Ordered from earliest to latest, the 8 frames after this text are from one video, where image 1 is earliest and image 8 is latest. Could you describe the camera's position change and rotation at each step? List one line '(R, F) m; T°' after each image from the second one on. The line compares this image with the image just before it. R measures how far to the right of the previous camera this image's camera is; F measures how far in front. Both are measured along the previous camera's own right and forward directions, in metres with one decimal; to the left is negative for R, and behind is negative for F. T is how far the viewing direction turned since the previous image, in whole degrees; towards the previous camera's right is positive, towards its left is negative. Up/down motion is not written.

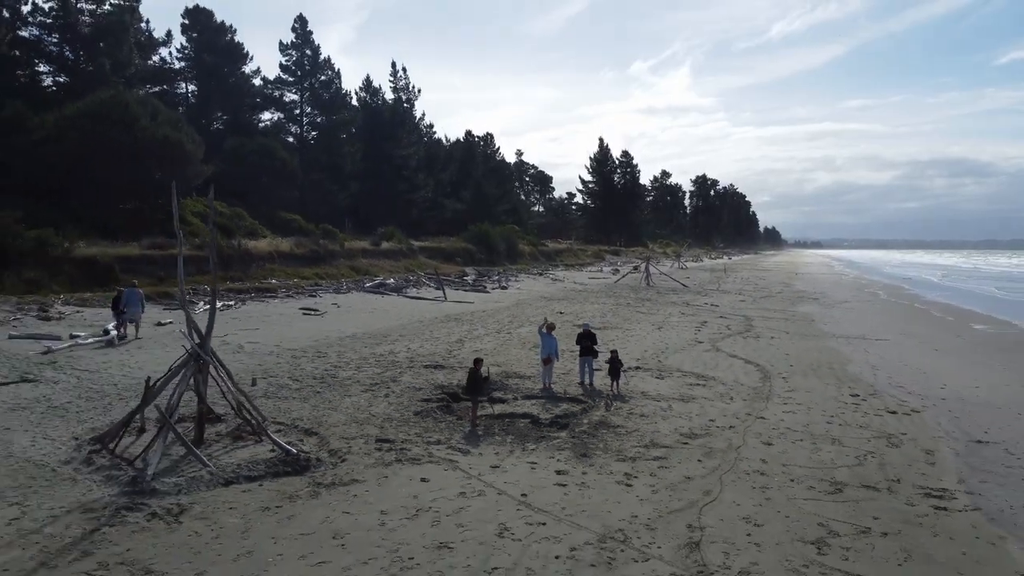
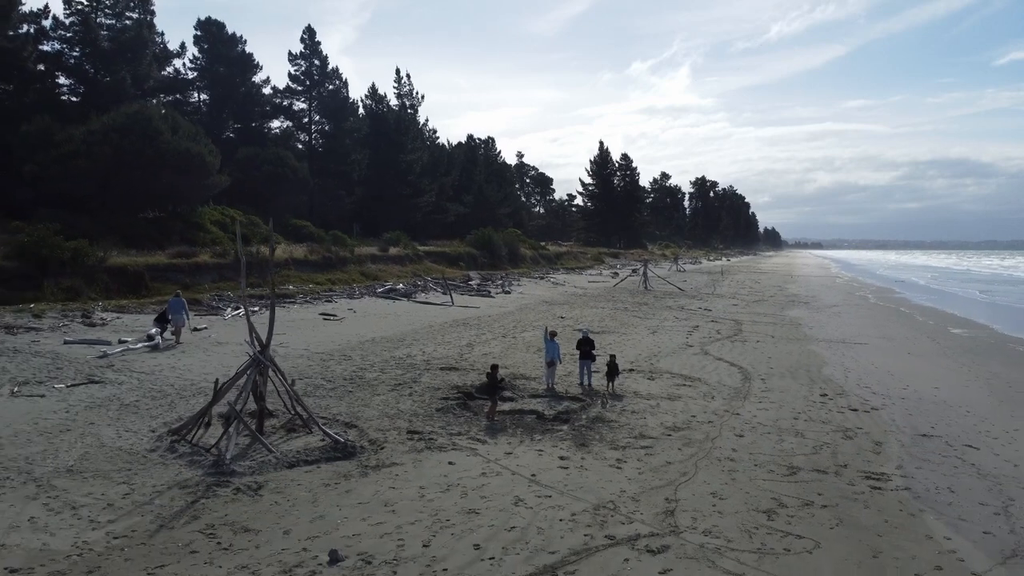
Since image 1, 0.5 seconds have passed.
(-0.1, -1.0) m; 0°
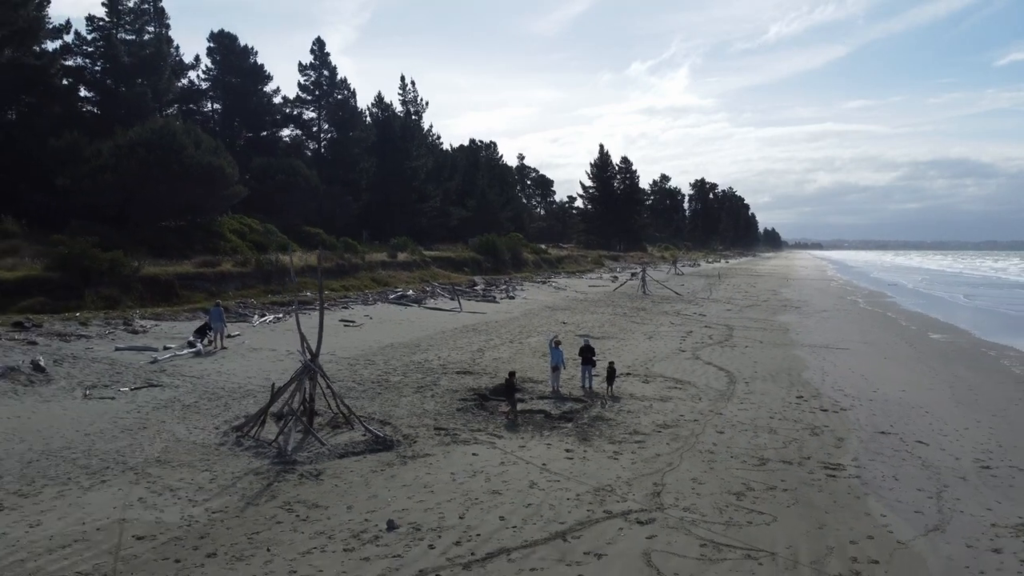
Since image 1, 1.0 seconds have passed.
(-0.1, -1.1) m; 0°
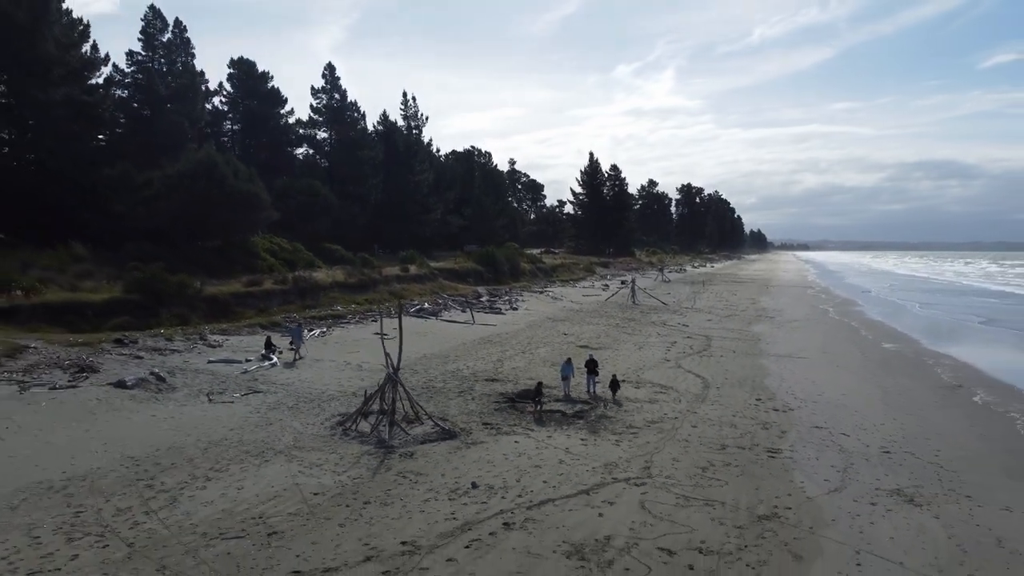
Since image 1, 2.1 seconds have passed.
(-0.5, -2.7) m; +1°
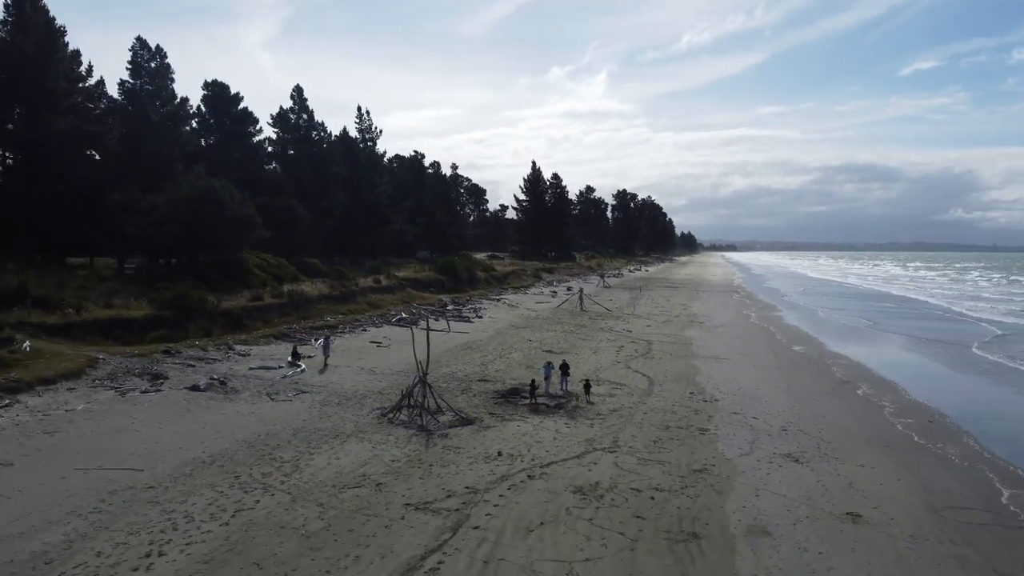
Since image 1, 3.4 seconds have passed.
(-1.1, -3.4) m; +5°
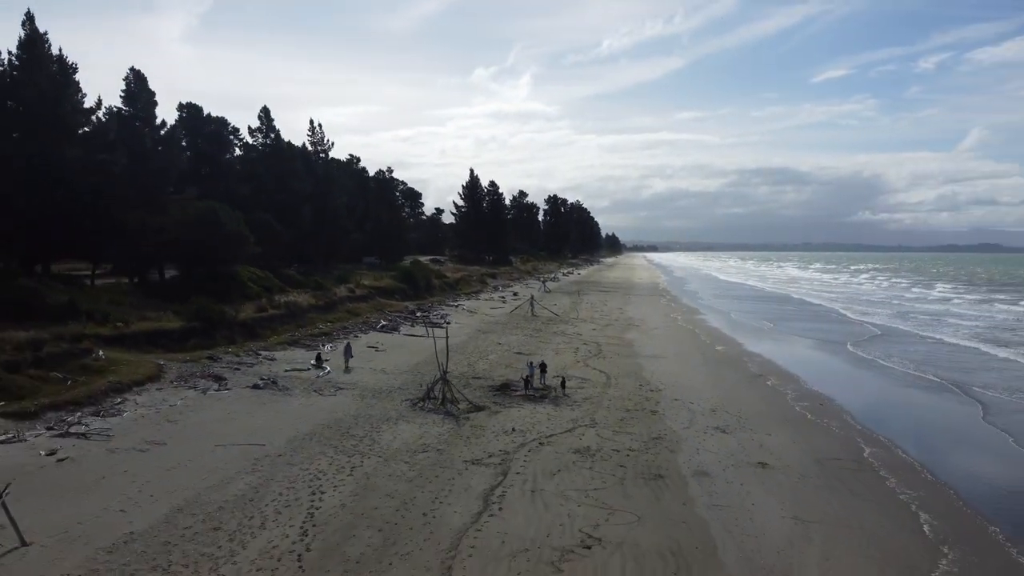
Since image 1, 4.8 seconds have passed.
(-1.7, -4.1) m; +5°
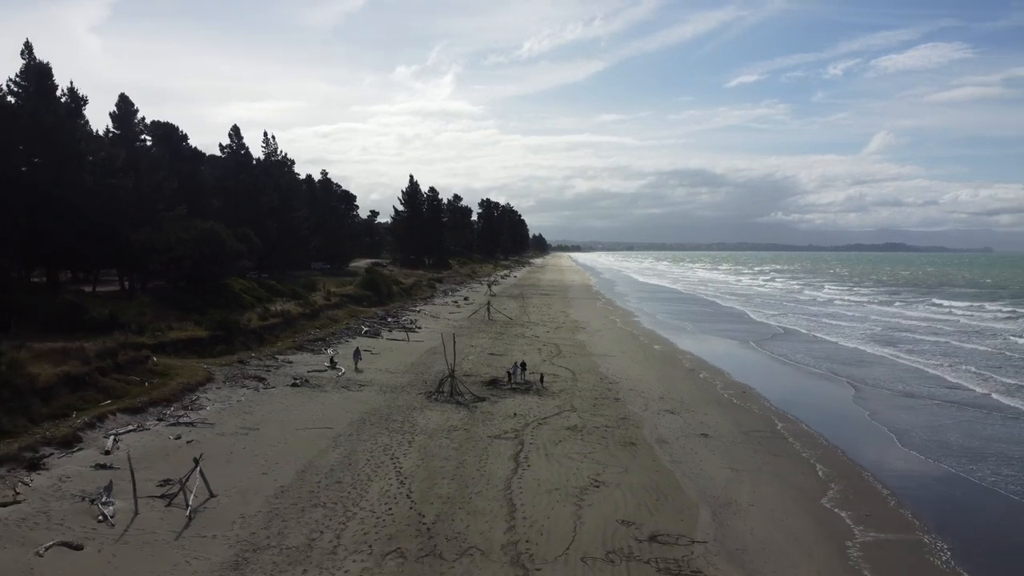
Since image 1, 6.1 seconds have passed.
(-2.0, -4.4) m; +6°
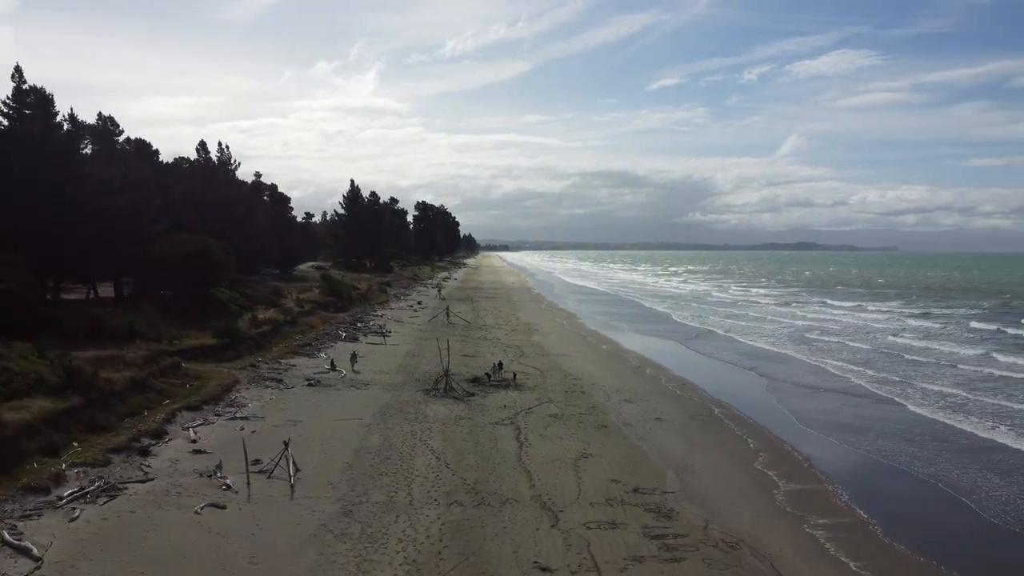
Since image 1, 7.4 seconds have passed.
(-2.0, -4.1) m; +5°
